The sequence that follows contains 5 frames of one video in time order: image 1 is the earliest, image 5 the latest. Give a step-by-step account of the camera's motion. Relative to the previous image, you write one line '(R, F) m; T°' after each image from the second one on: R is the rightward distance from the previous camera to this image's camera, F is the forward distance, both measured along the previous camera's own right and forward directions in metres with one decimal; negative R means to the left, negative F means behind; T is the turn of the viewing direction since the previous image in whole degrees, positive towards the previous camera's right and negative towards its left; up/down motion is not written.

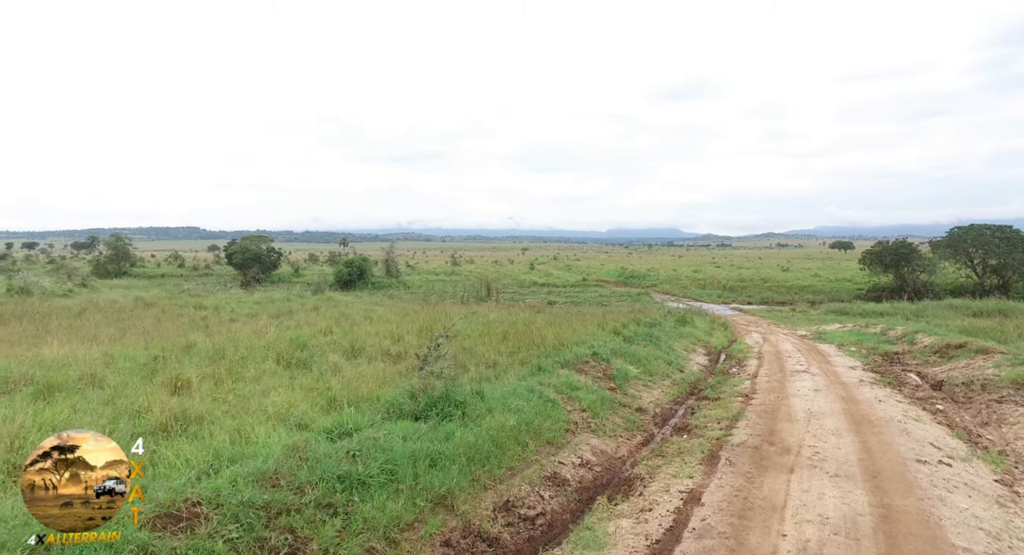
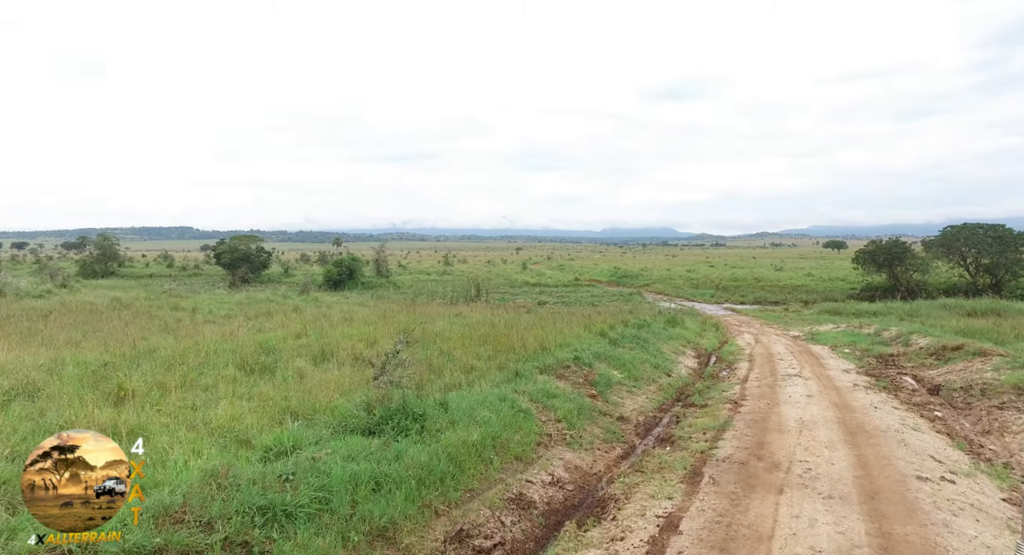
(+0.4, +0.8) m; 0°
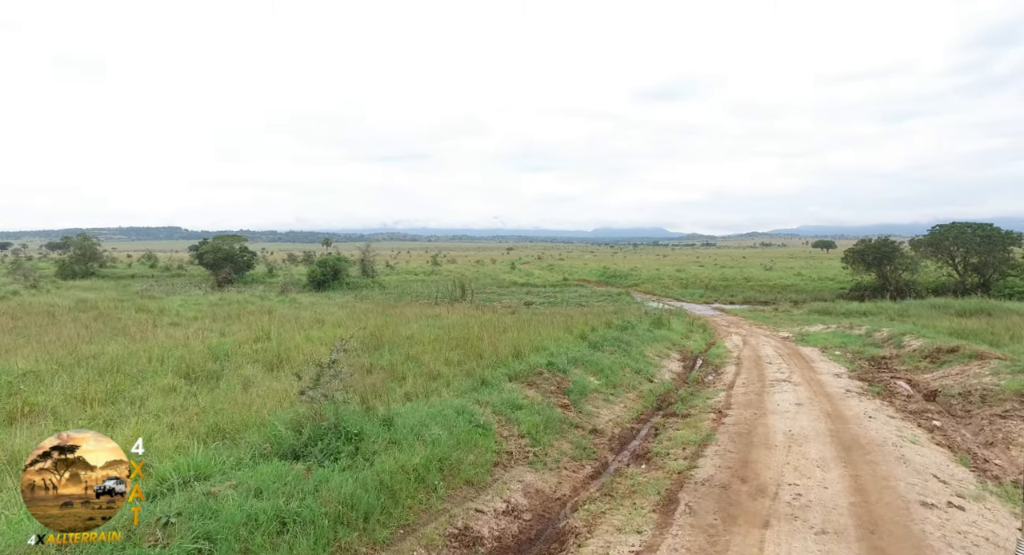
(+0.5, +1.1) m; +1°
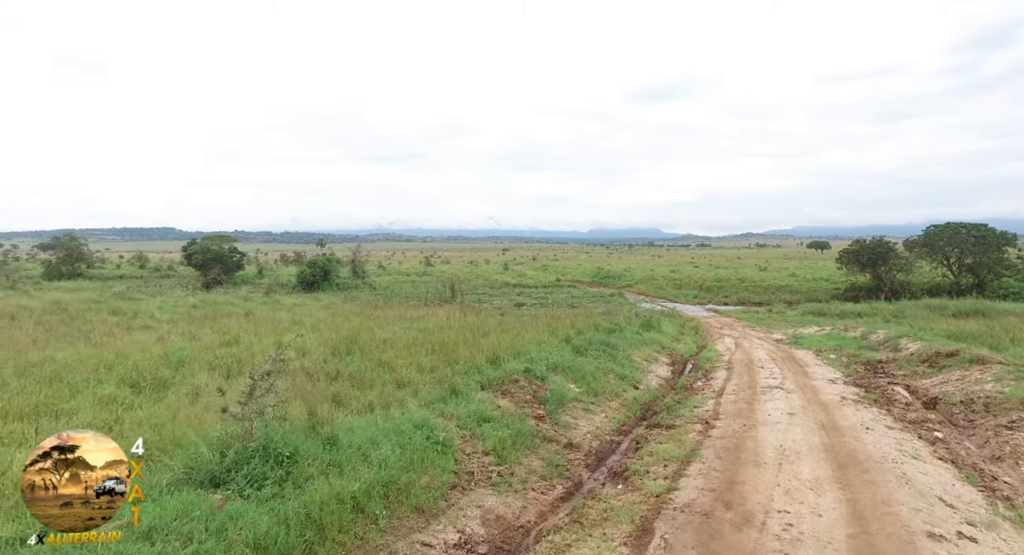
(+0.4, +0.9) m; 0°
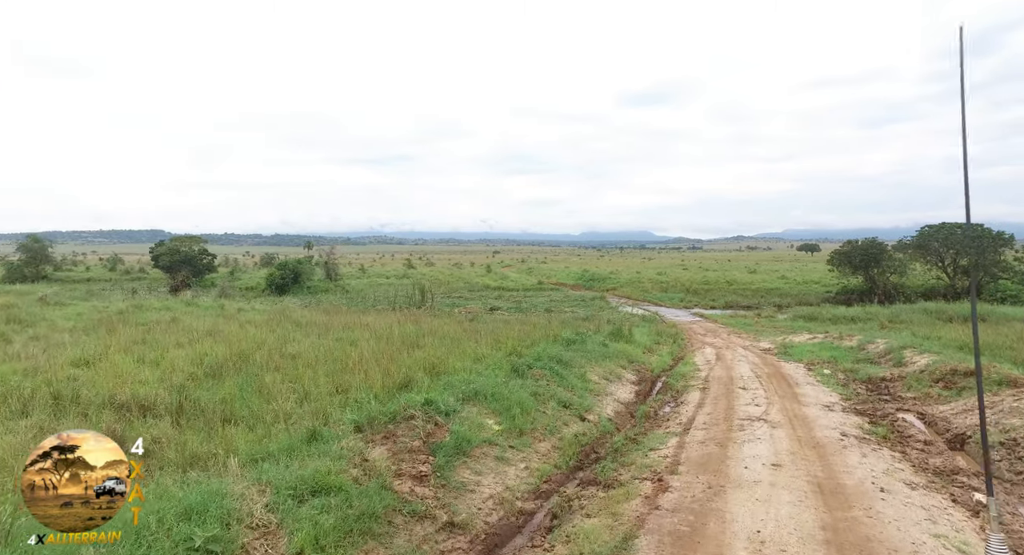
(+1.4, +3.2) m; +1°
